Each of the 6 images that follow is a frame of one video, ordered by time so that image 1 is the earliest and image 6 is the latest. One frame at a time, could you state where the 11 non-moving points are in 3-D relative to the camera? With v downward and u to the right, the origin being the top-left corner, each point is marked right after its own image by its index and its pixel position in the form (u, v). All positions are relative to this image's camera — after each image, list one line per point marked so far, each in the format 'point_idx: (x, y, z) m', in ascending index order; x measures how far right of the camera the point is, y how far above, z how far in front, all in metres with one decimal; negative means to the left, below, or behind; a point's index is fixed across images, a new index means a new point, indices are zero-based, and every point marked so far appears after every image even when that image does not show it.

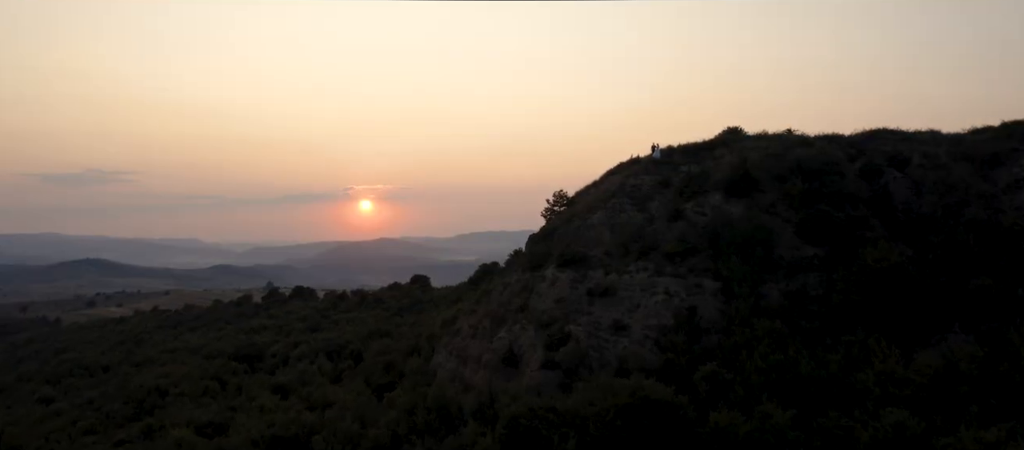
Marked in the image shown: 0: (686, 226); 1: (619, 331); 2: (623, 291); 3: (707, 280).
0: (+4.8, 0.0, +19.8) m
1: (+2.7, -2.6, +17.8) m
2: (+2.9, -1.7, +18.7) m
3: (+5.0, -1.4, +18.3) m
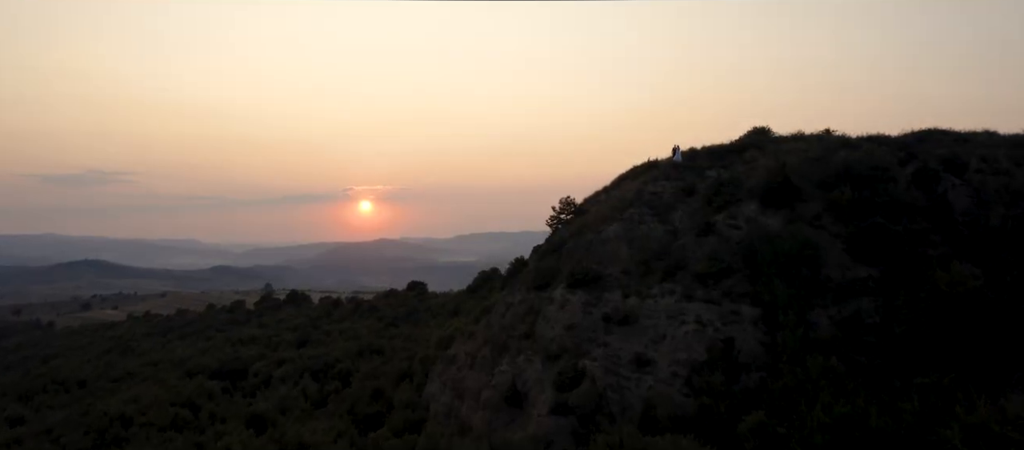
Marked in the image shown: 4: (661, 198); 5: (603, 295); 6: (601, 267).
0: (+4.9, -0.4, +17.1) m
1: (+2.7, -3.0, +15.0) m
2: (+3.0, -2.1, +16.0) m
3: (+5.1, -1.8, +15.5) m
4: (+4.2, +0.7, +19.8) m
5: (+2.2, -1.7, +17.4) m
6: (+2.3, -1.1, +18.2) m
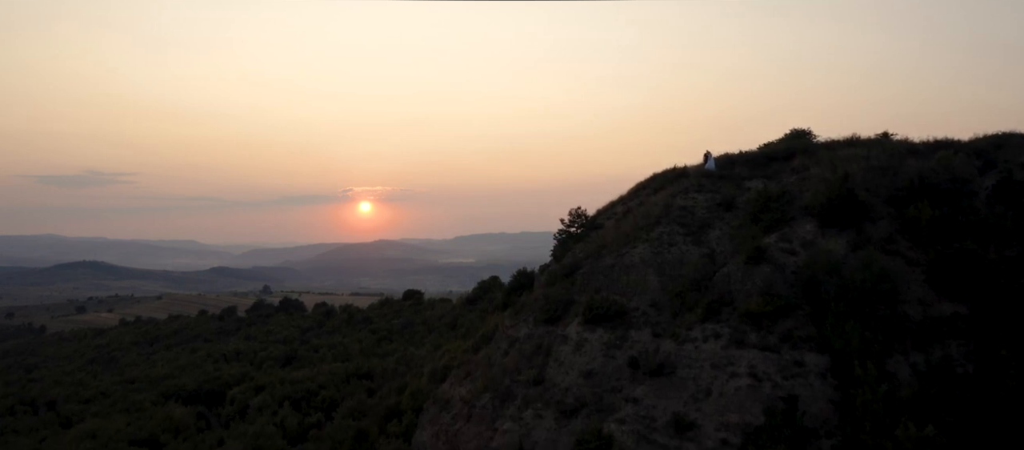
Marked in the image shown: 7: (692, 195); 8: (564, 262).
0: (+5.0, -0.8, +14.0) m
1: (+2.9, -3.5, +11.9) m
2: (+3.1, -2.6, +12.9) m
3: (+5.2, -2.2, +12.4) m
4: (+4.3, +0.2, +16.7) m
5: (+2.3, -2.2, +14.3) m
6: (+2.4, -1.5, +15.1) m
7: (+4.4, +0.7, +17.4) m
8: (+1.4, -1.0, +19.4) m
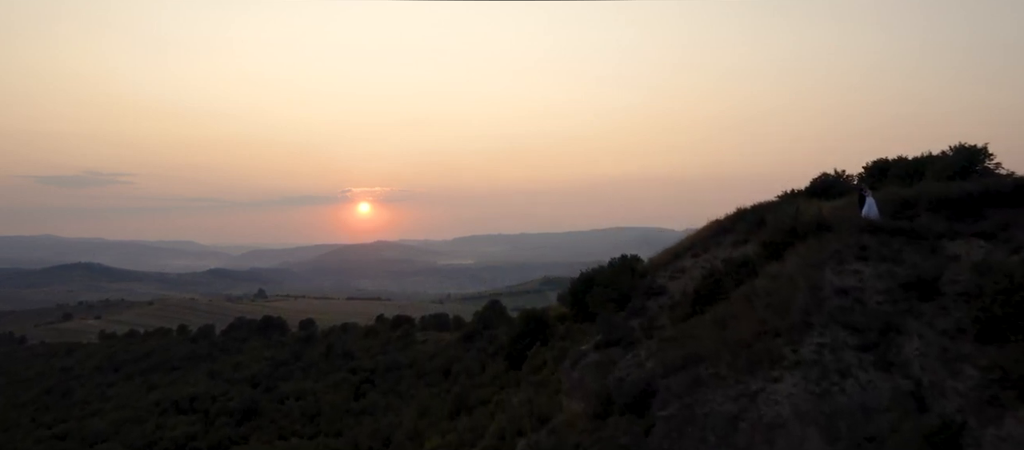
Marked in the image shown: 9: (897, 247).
0: (+5.4, -2.1, +6.6) m
1: (+3.2, -4.8, +4.5) m
2: (+3.4, -3.9, +5.5) m
3: (+5.5, -3.5, +5.0) m
4: (+4.6, -1.0, +9.3) m
5: (+2.7, -3.5, +6.9) m
6: (+2.7, -2.8, +7.7) m
7: (+4.7, -0.6, +10.0) m
8: (+1.7, -2.3, +12.0) m
9: (+5.4, -0.3, +10.2) m
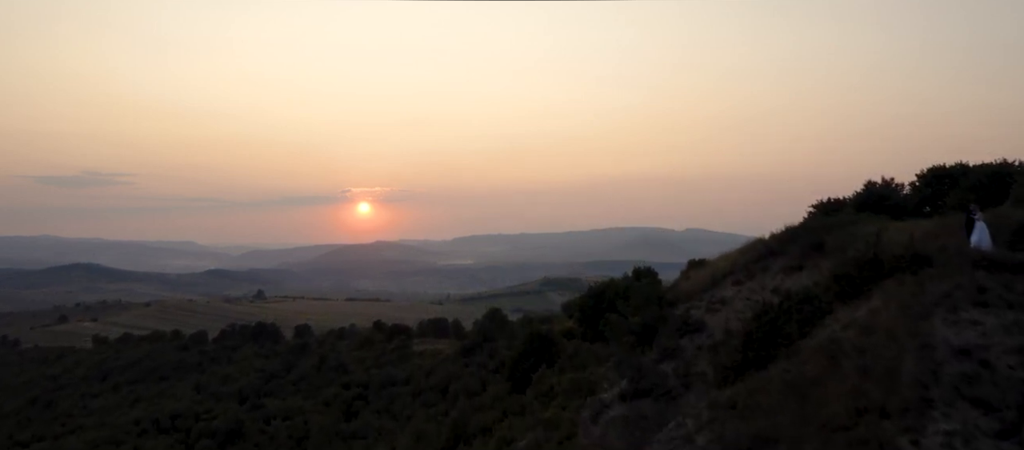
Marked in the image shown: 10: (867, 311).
0: (+5.5, -2.5, +4.3) m
1: (+3.3, -5.1, +2.2) m
2: (+3.6, -4.2, +3.1) m
3: (+5.6, -3.9, +2.7) m
4: (+4.7, -1.4, +6.9) m
5: (+2.8, -3.8, +4.5) m
6: (+2.8, -3.2, +5.4) m
7: (+4.8, -1.0, +7.7) m
8: (+1.9, -2.7, +9.7) m
9: (+5.5, -0.6, +7.9) m
10: (+4.2, -0.9, +8.9) m
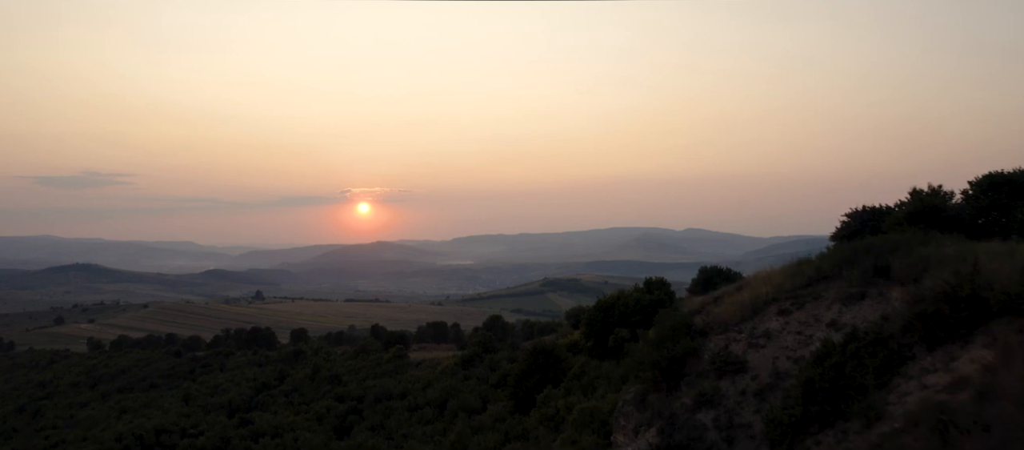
0: (+5.6, -2.8, +2.4) m
1: (+3.4, -5.4, +0.4) m
2: (+3.7, -4.5, +1.3) m
3: (+5.7, -4.2, +0.9) m
4: (+4.8, -1.7, +5.1) m
5: (+2.9, -4.1, +2.7) m
6: (+2.9, -3.5, +3.6) m
7: (+4.9, -1.2, +5.9) m
8: (+2.0, -2.9, +7.9) m
9: (+5.6, -0.9, +6.1) m
10: (+4.3, -1.2, +7.1) m
